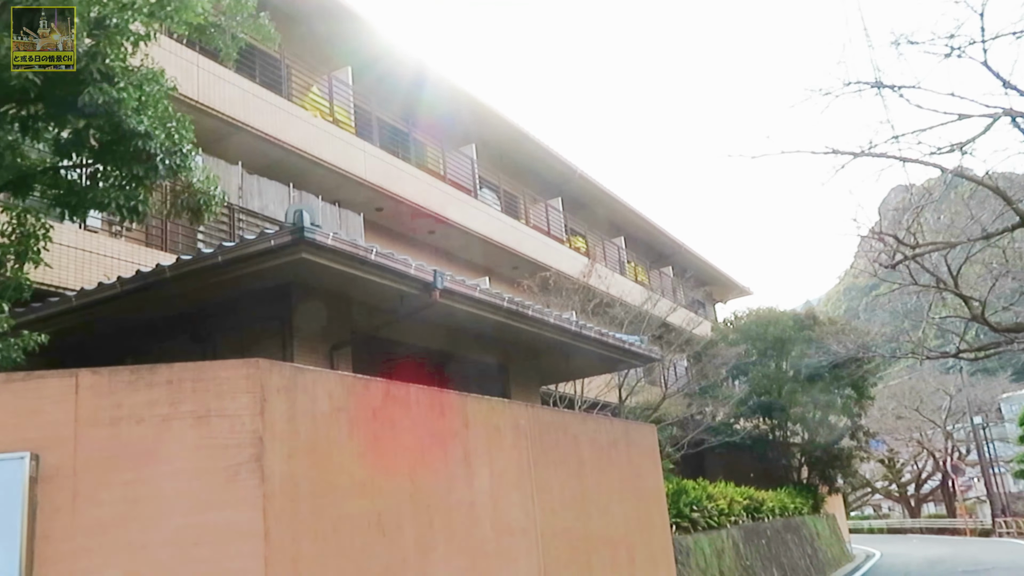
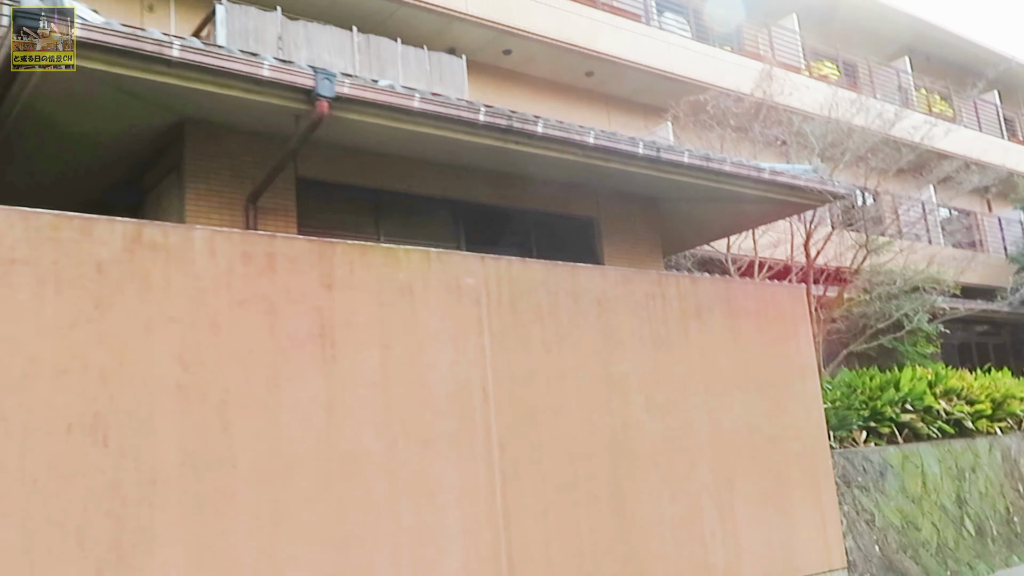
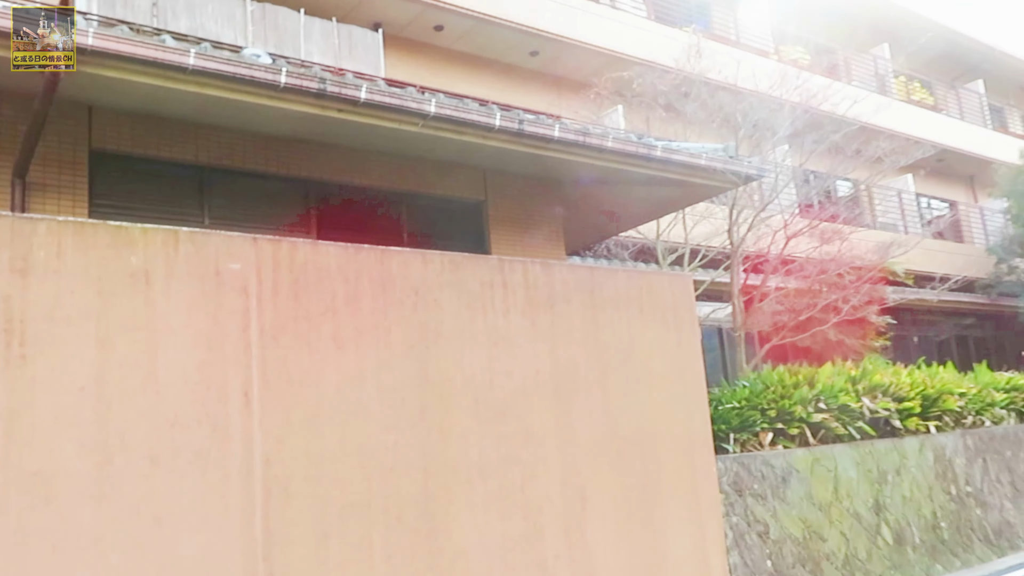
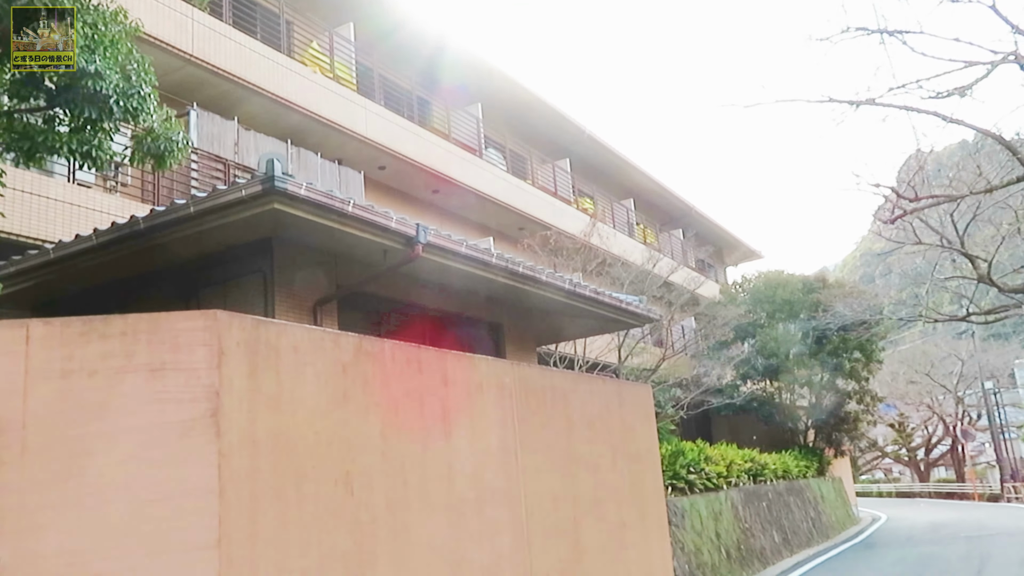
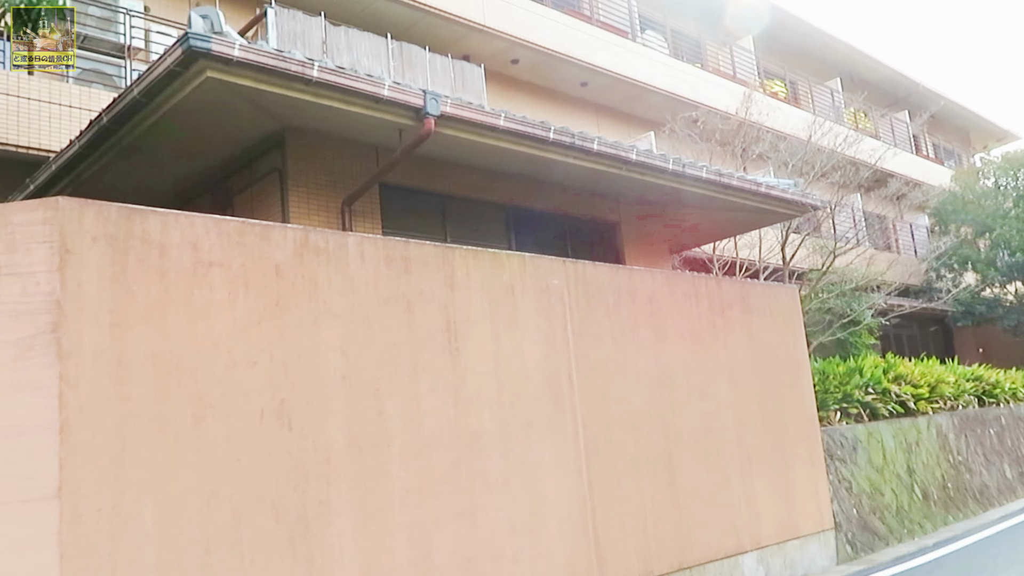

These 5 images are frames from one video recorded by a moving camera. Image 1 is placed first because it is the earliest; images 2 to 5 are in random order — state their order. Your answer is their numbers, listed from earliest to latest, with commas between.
4, 5, 2, 3
